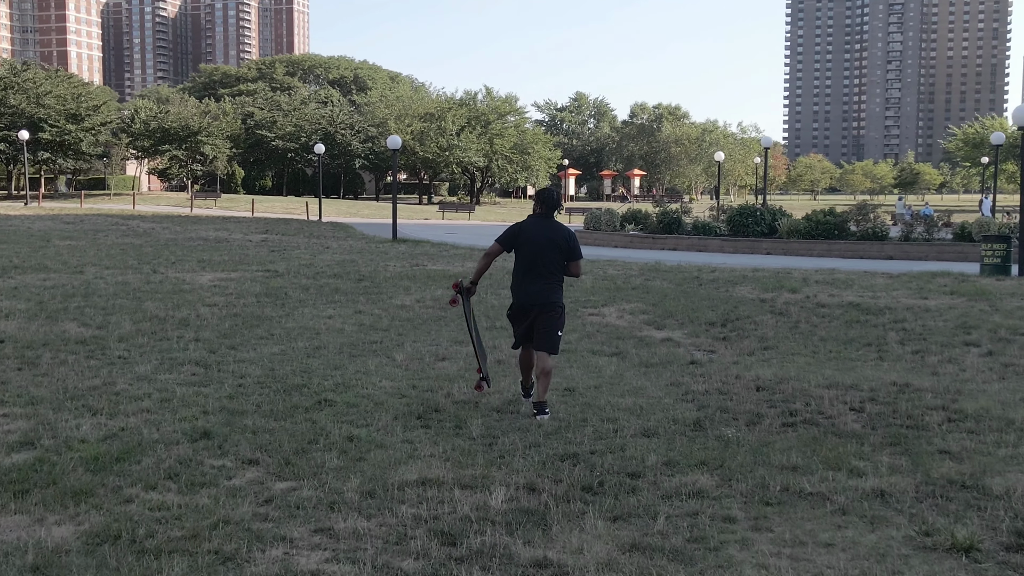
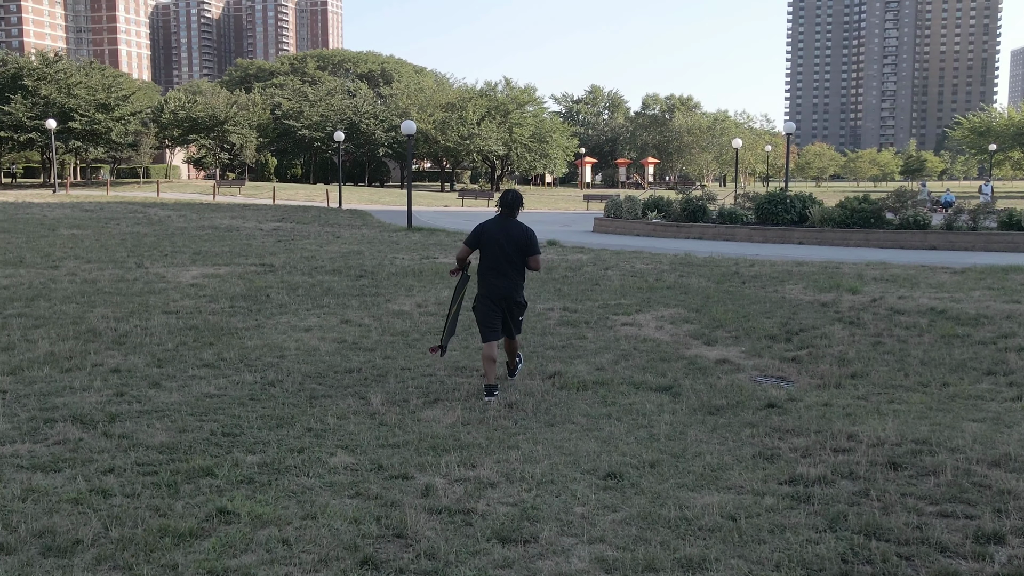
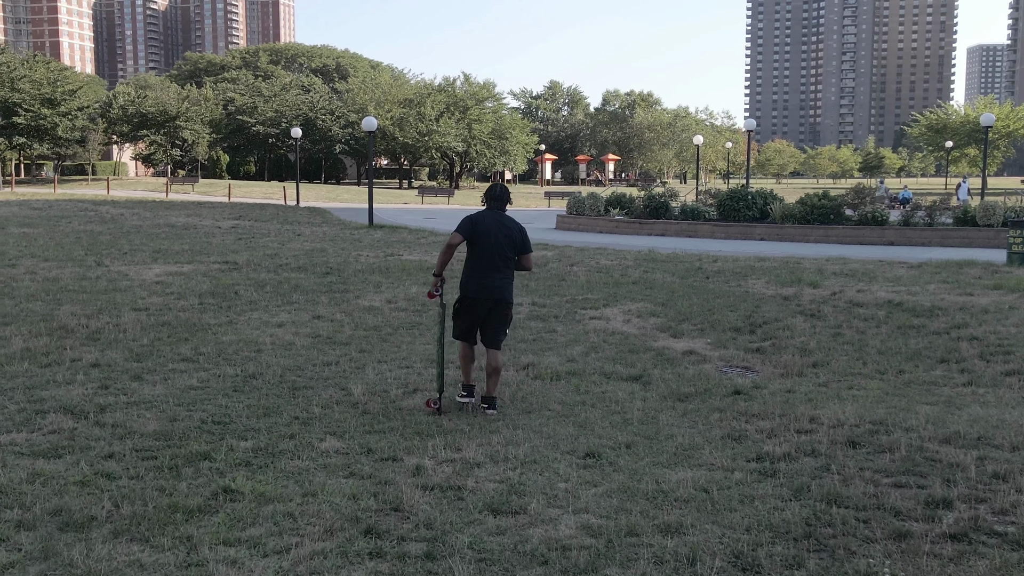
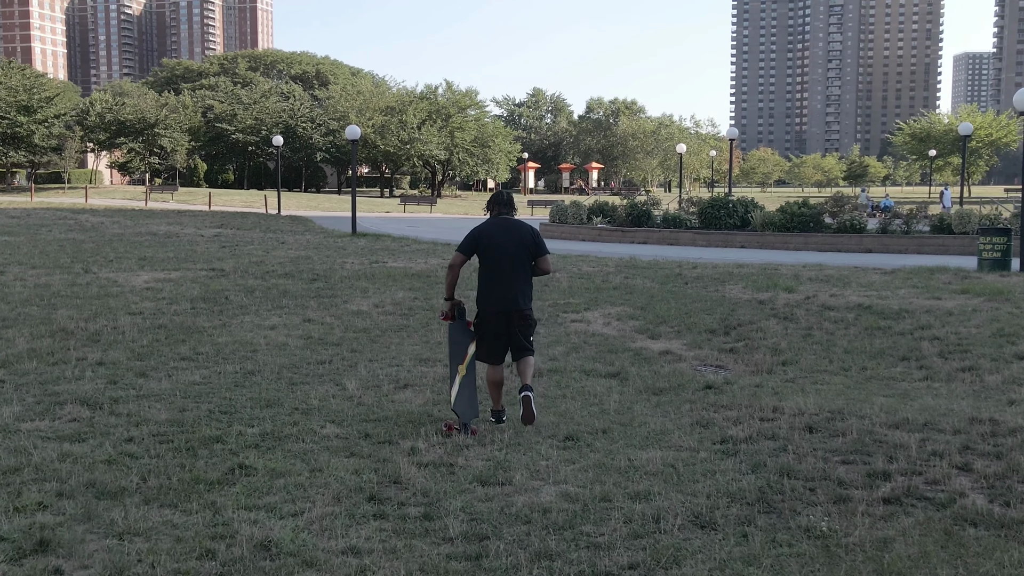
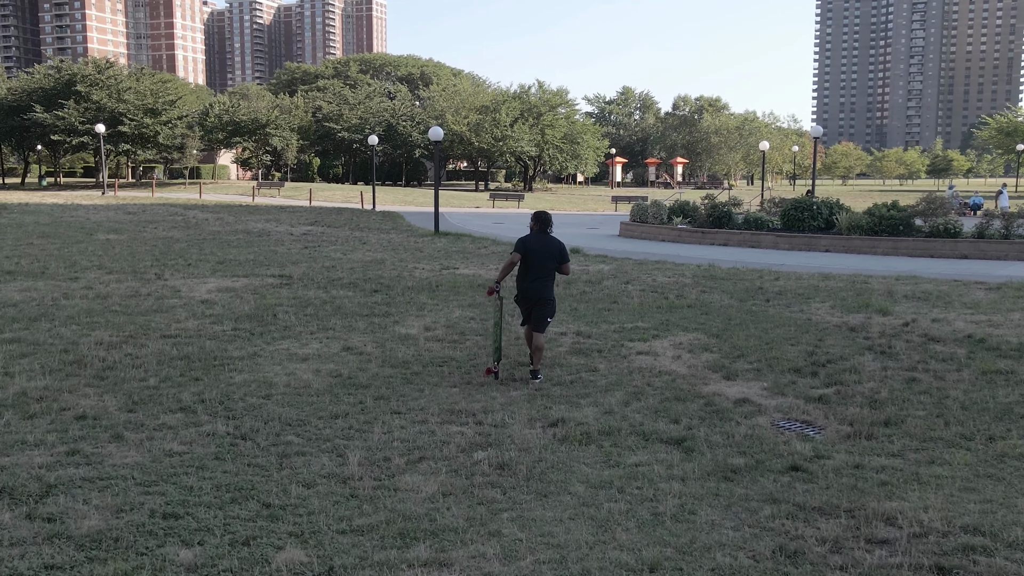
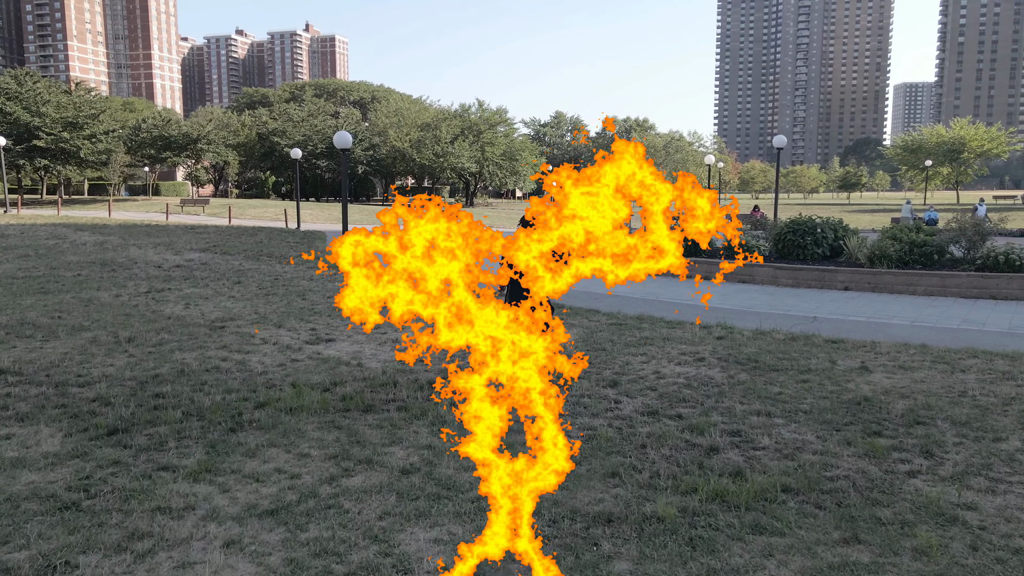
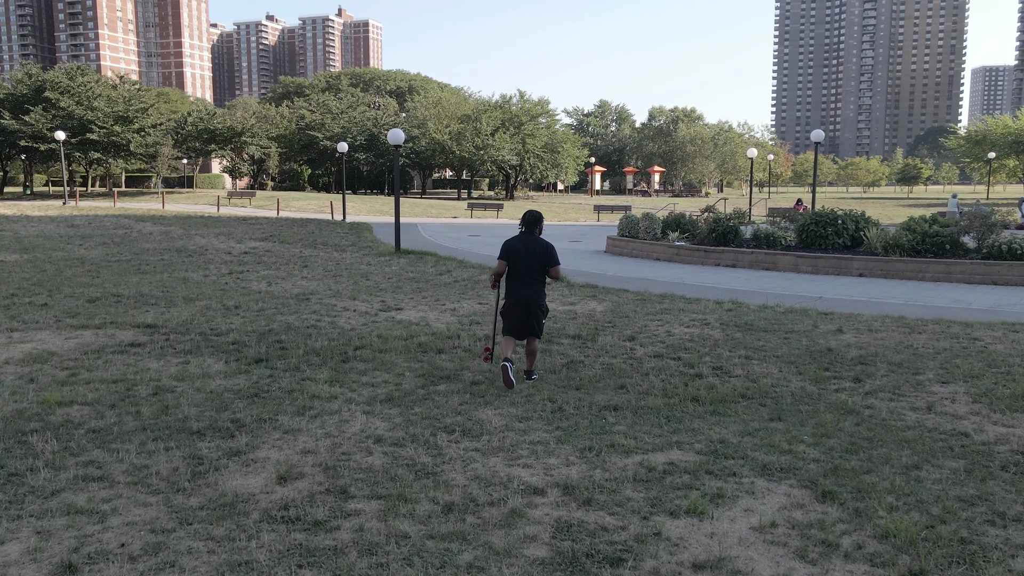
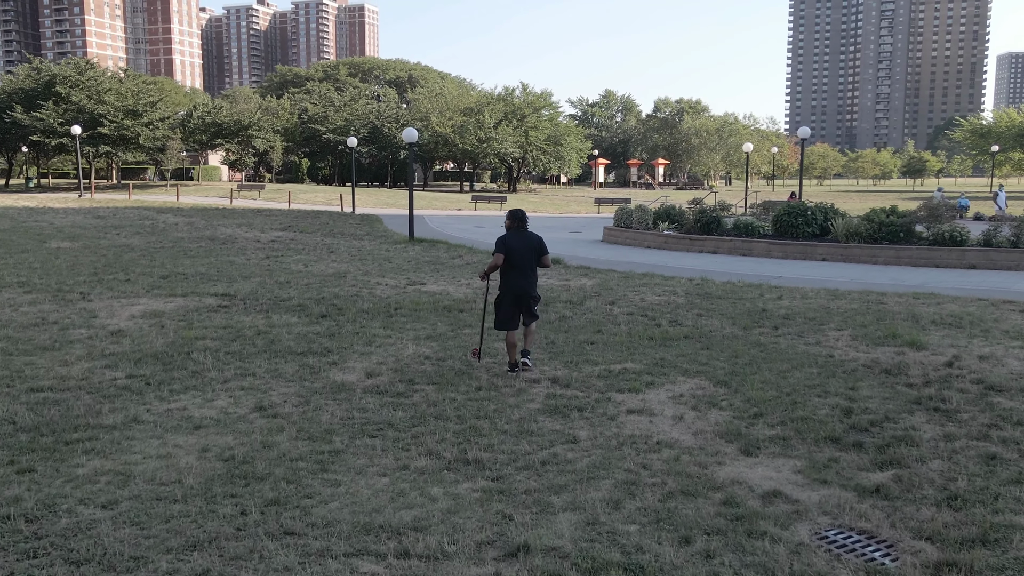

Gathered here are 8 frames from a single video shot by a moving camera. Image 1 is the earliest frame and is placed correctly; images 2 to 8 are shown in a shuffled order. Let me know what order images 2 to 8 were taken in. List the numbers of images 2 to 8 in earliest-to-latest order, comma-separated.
4, 3, 2, 5, 8, 7, 6
